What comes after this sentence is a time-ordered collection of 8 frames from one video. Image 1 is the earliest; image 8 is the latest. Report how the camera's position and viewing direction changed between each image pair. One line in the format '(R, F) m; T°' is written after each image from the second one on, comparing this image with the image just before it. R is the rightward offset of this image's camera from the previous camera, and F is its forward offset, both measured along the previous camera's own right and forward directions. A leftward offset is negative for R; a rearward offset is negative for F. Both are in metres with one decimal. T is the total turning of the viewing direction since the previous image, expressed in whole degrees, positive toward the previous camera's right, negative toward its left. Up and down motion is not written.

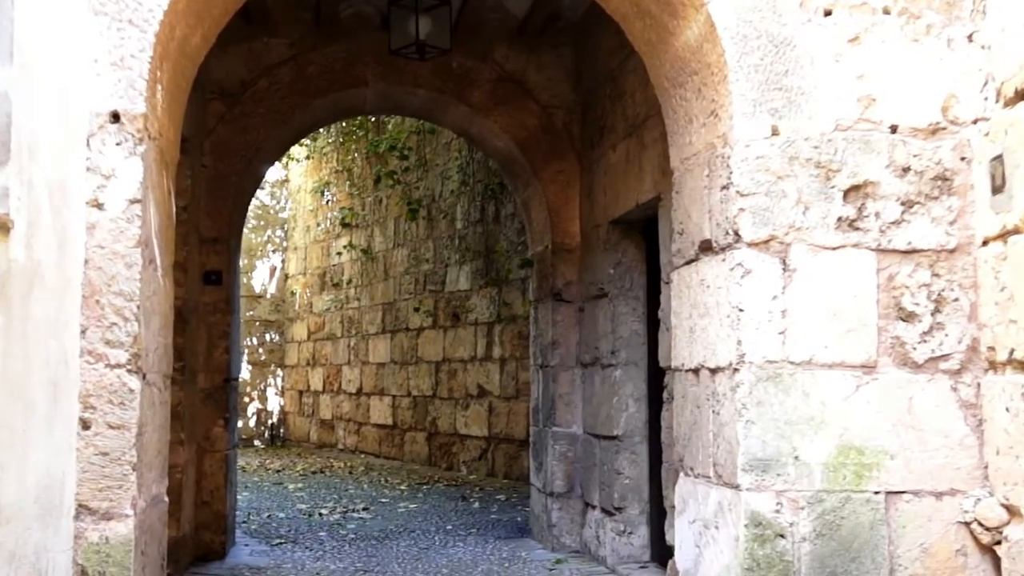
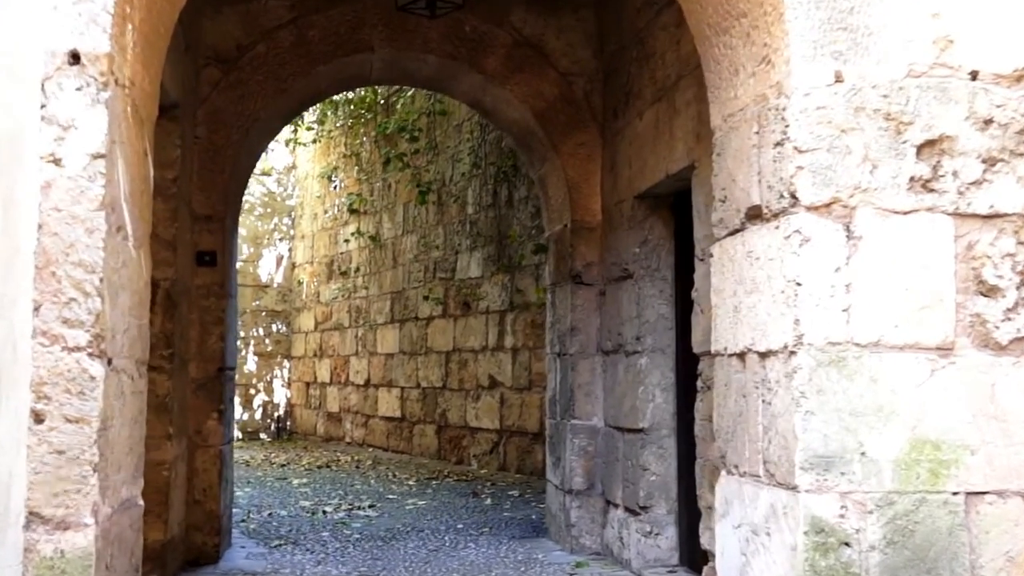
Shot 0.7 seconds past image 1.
(0.0, +0.3) m; -1°
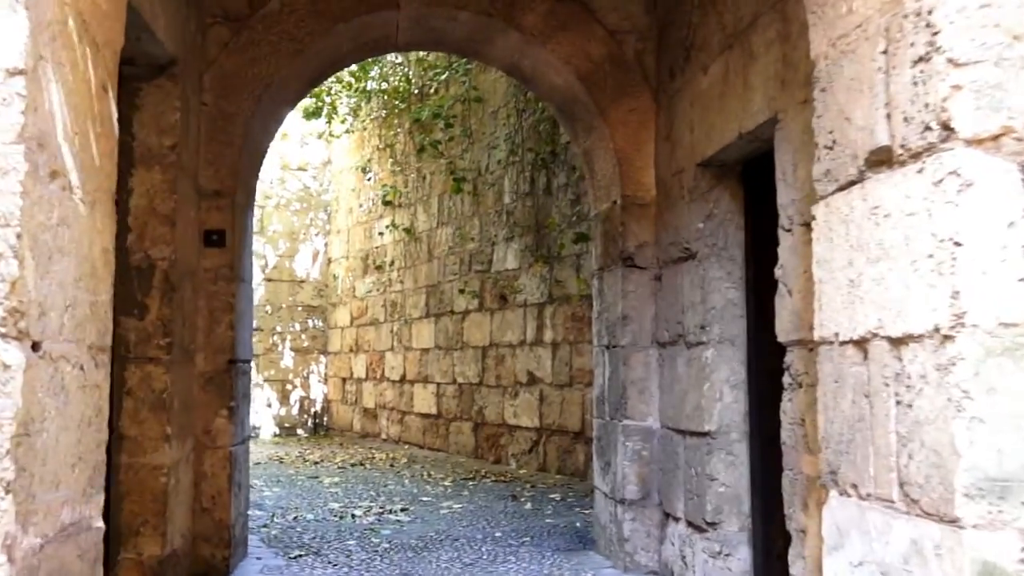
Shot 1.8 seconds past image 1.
(0.0, +0.5) m; -2°
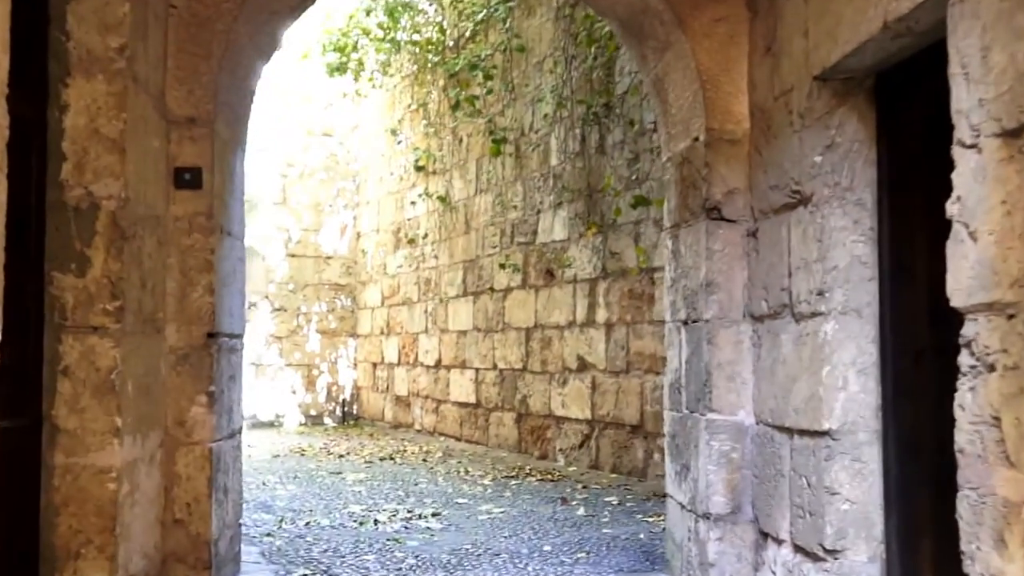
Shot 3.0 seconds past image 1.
(0.0, +0.7) m; -3°
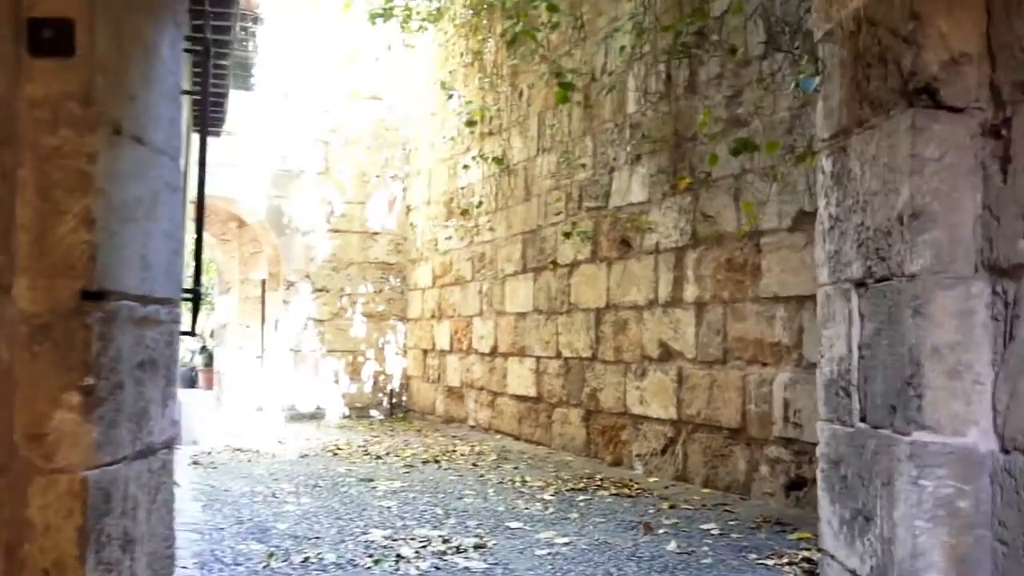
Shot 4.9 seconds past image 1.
(0.0, +1.0) m; -5°
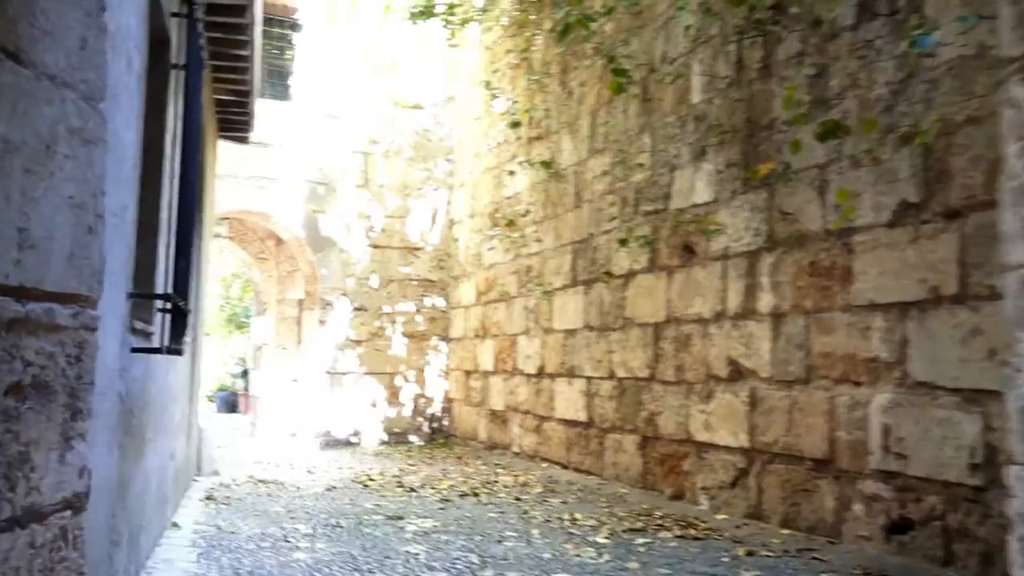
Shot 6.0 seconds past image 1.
(0.0, +0.6) m; -3°
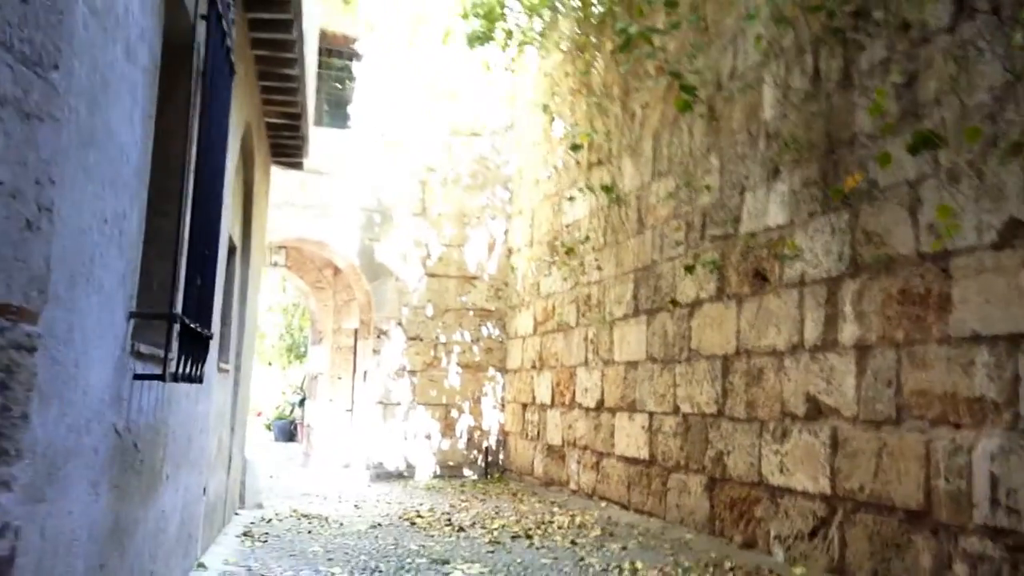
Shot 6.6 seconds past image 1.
(0.0, +0.3) m; -4°
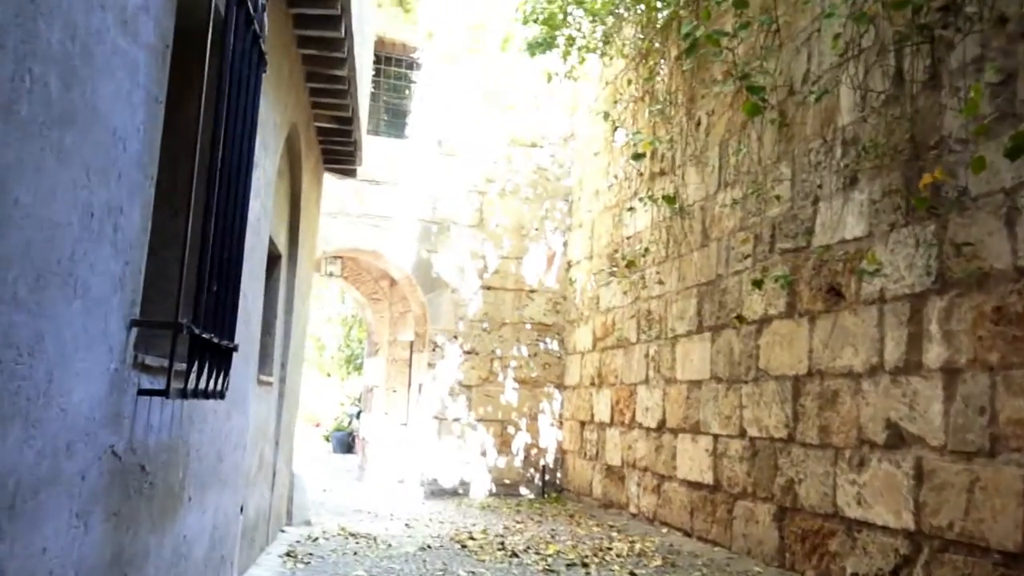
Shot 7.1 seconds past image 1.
(0.0, +0.2) m; -4°
